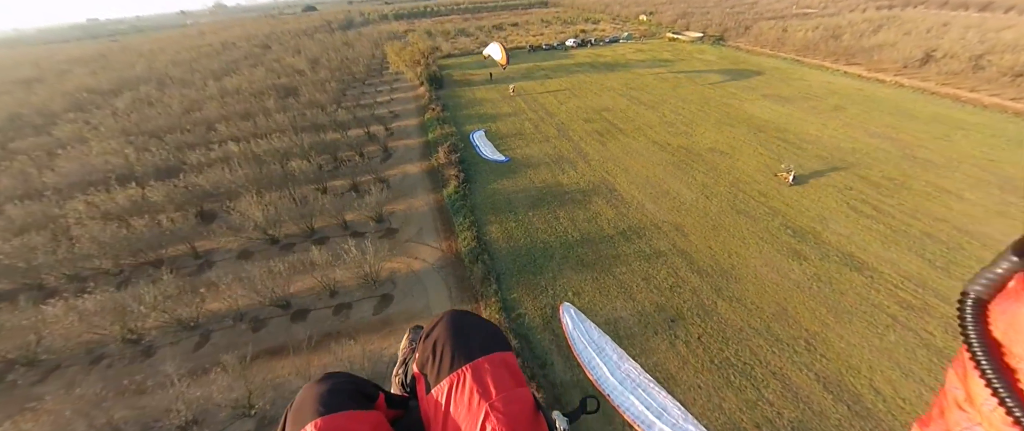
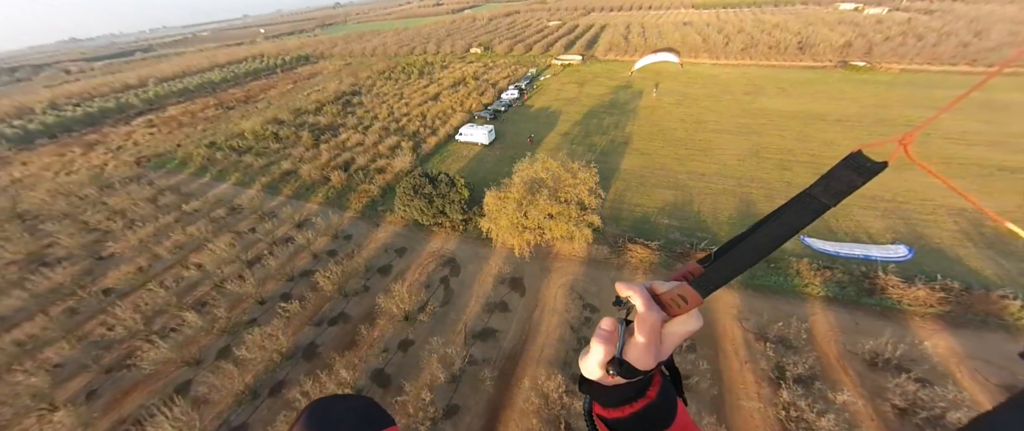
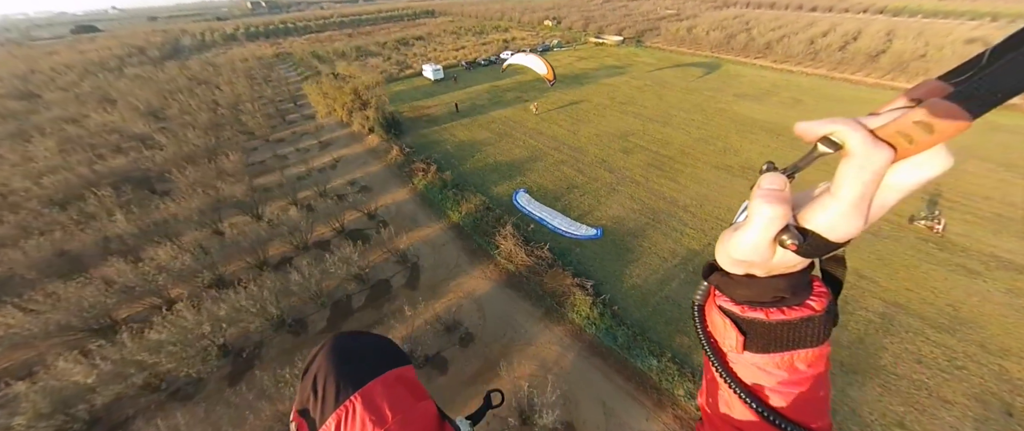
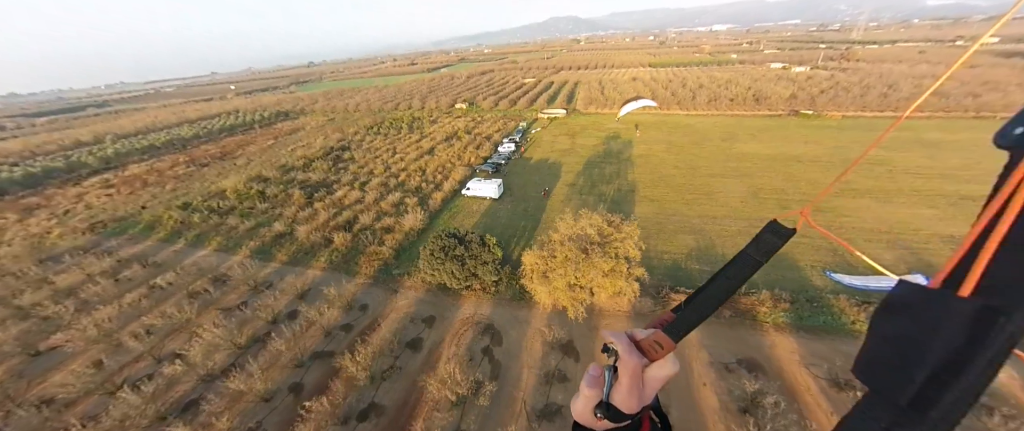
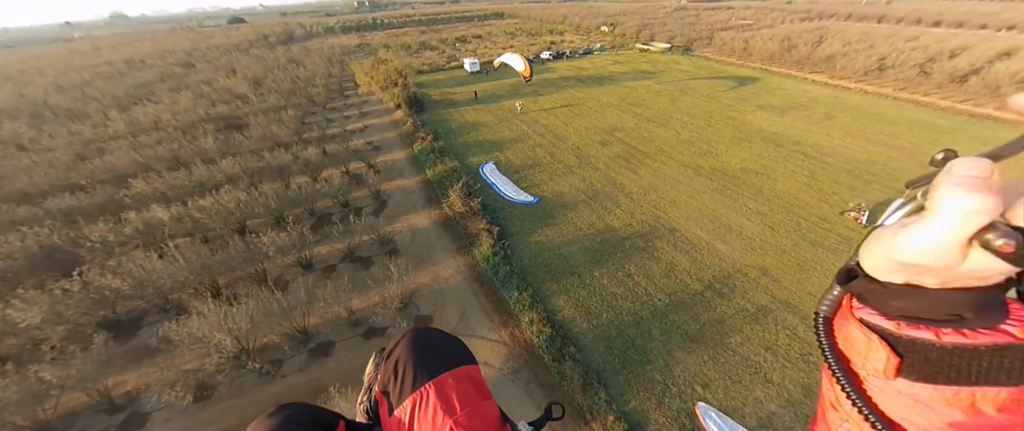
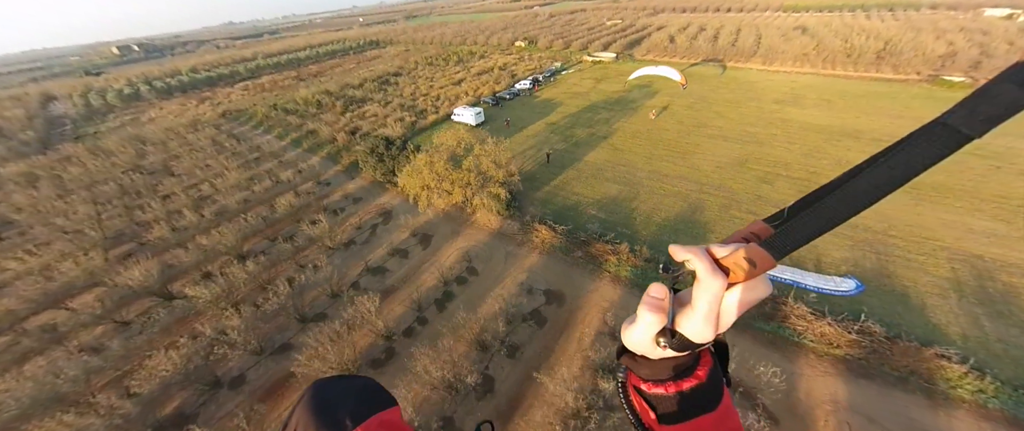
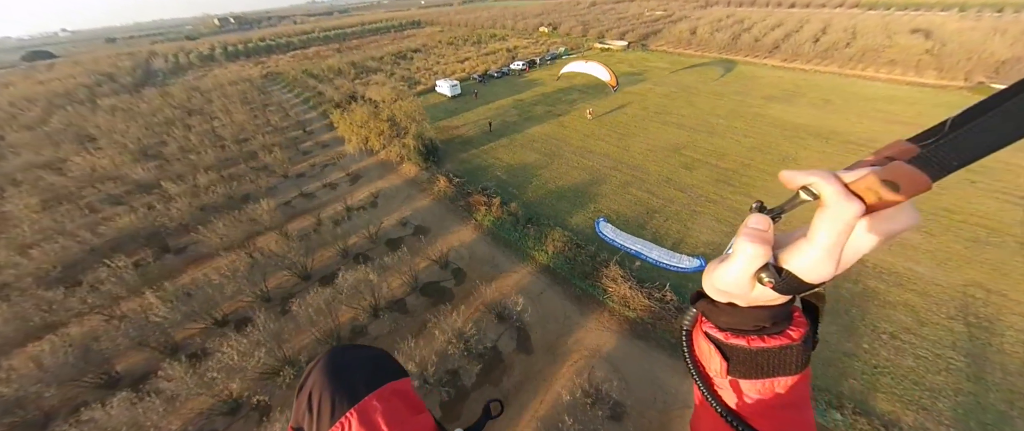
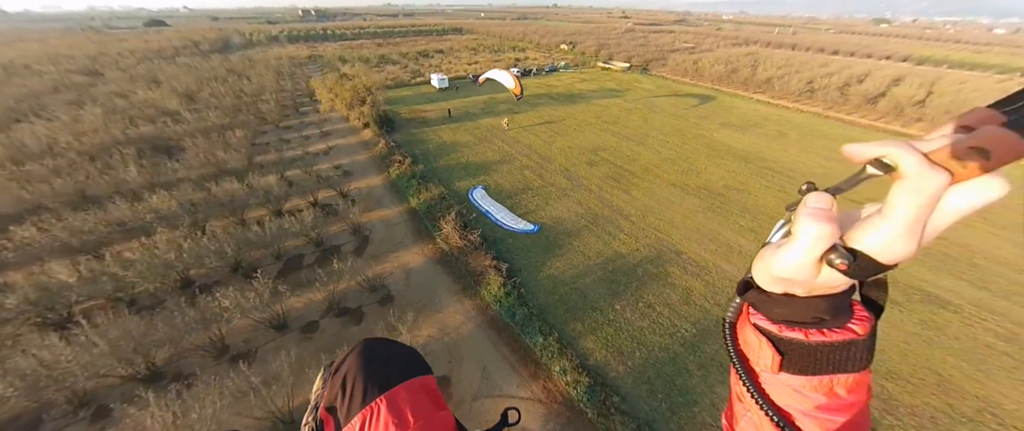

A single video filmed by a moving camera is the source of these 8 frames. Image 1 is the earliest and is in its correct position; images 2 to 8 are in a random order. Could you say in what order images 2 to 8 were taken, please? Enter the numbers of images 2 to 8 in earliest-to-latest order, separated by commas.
5, 8, 3, 7, 6, 2, 4
